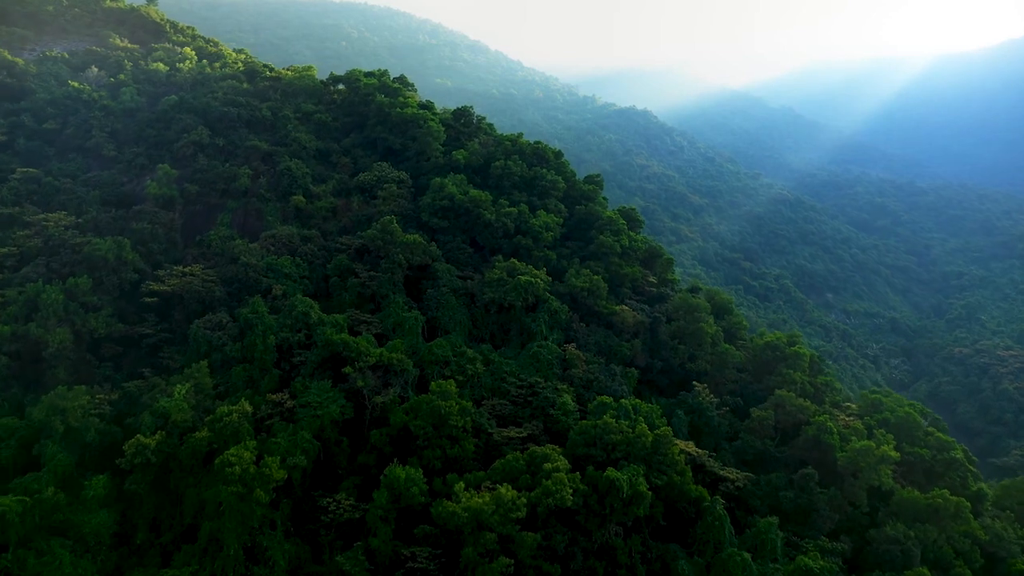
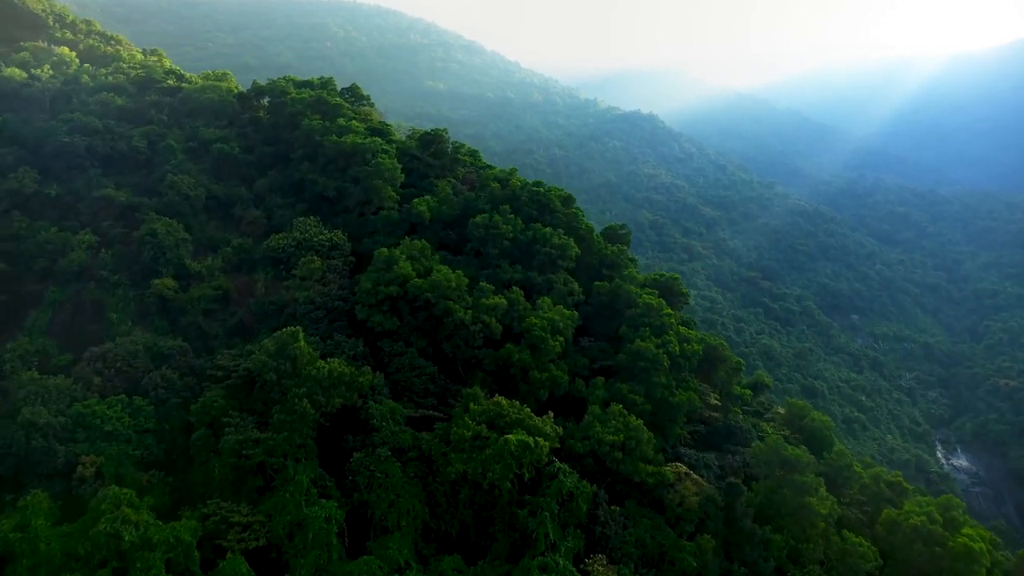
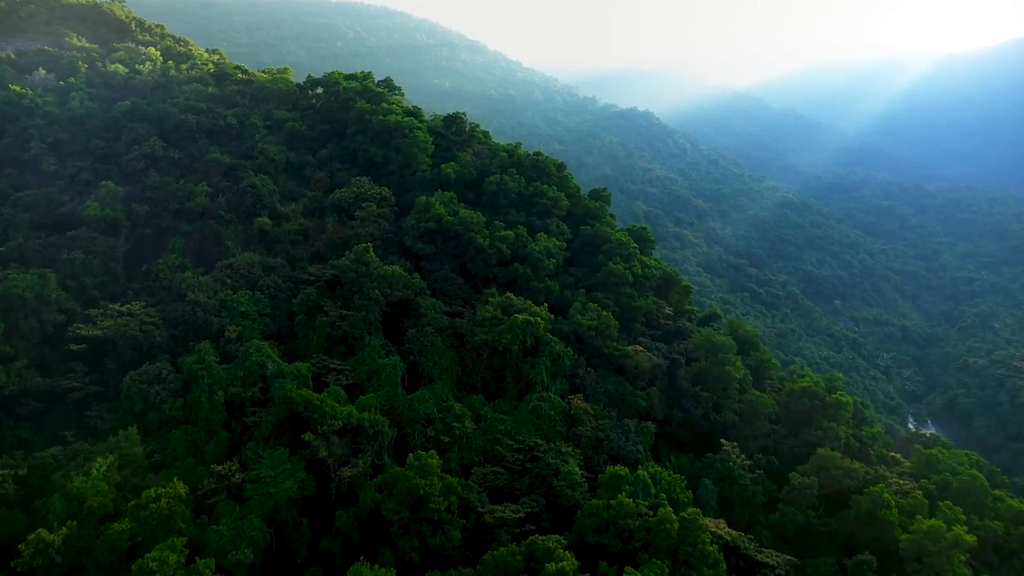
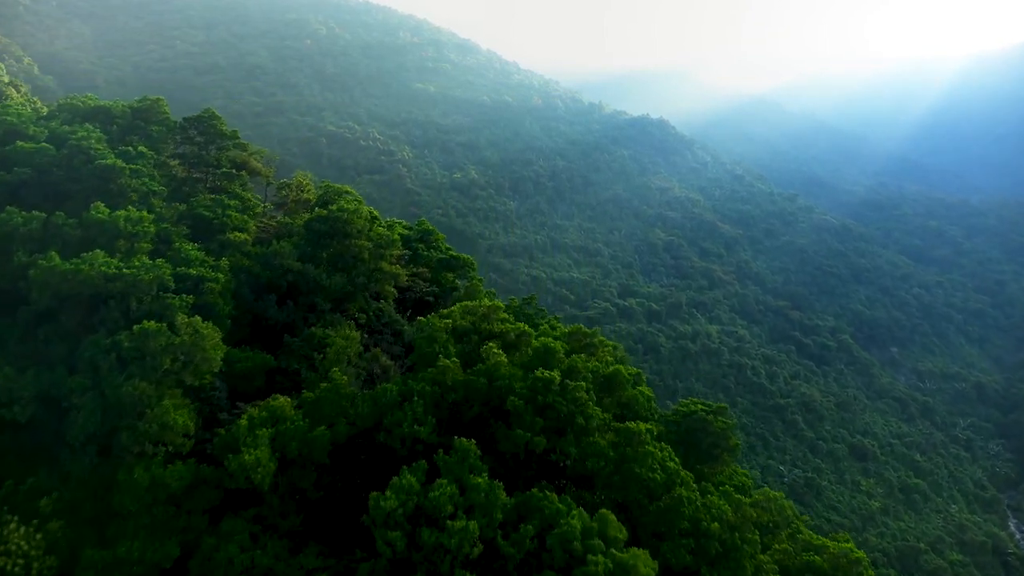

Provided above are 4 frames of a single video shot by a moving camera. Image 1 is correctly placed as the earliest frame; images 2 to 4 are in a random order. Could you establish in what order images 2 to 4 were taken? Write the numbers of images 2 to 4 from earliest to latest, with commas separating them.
3, 2, 4
